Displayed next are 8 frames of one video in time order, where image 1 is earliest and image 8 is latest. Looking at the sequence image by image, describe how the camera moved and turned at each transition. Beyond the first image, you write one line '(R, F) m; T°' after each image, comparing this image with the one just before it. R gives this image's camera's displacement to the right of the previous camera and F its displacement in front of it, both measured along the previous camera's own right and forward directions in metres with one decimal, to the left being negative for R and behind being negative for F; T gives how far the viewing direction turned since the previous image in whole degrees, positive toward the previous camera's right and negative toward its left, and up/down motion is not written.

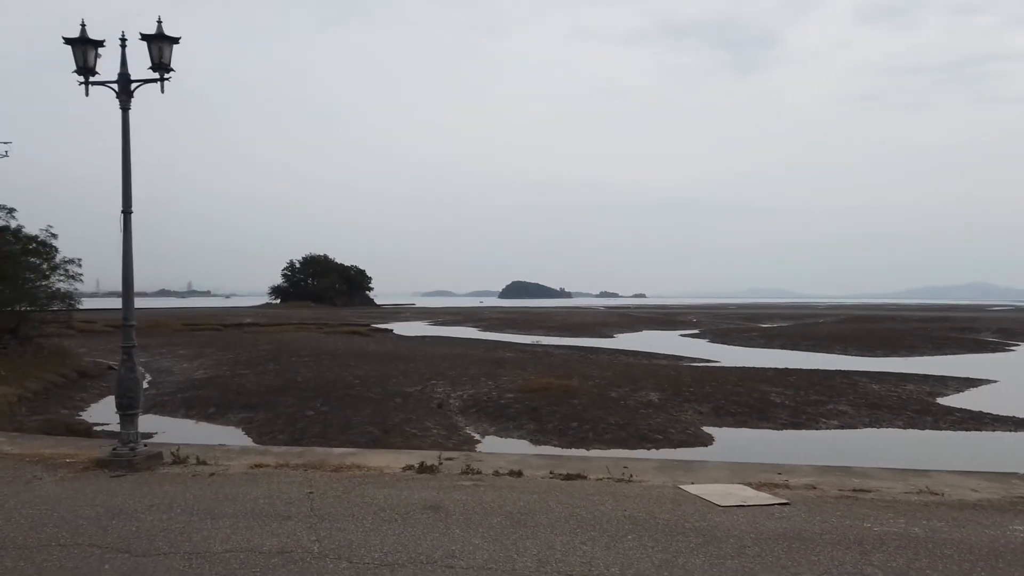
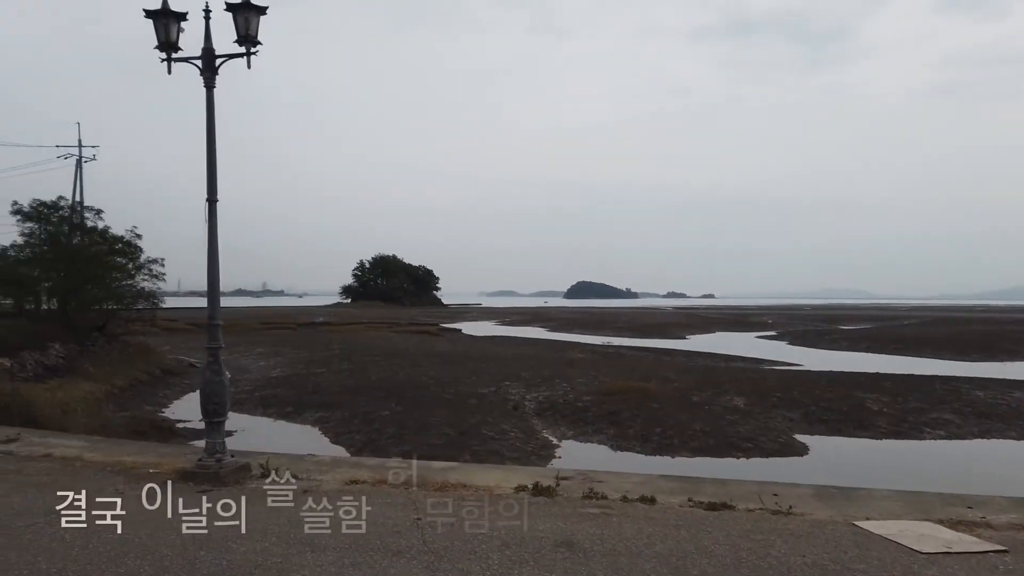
(-0.4, +0.6) m; -5°
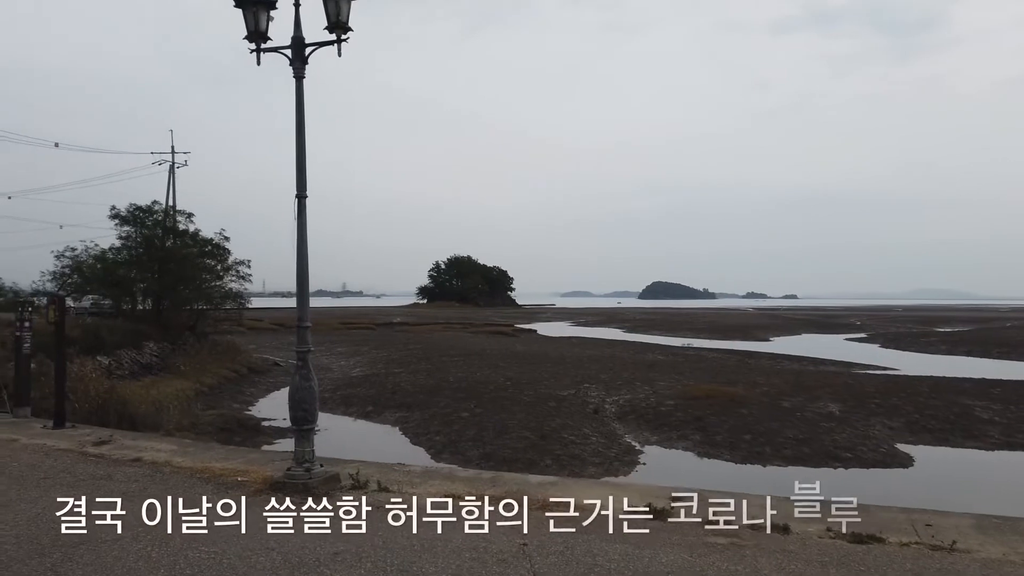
(-0.2, +0.4) m; -6°
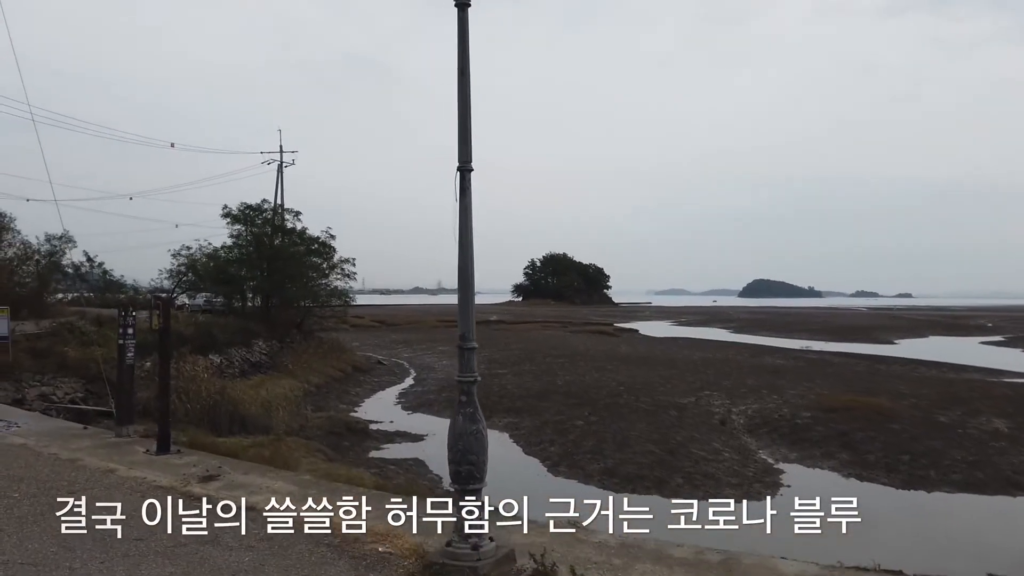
(-0.6, +1.2) m; -7°
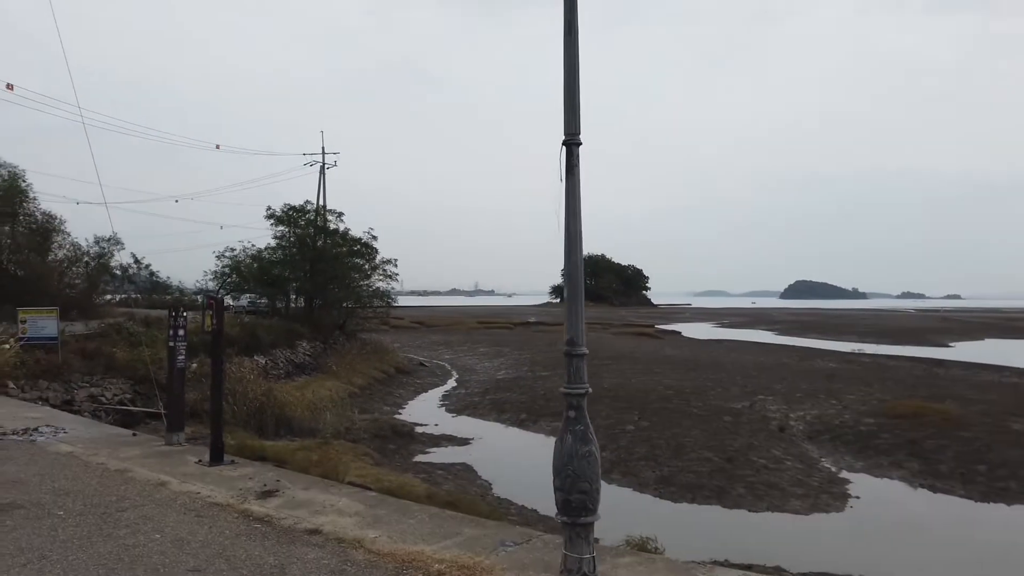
(-0.3, +0.5) m; -3°
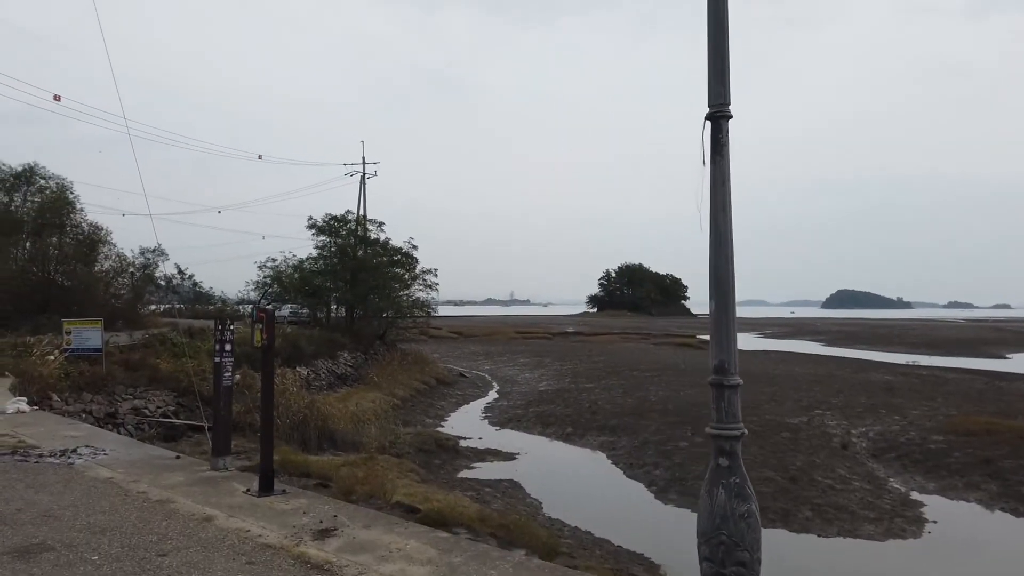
(-0.3, +0.5) m; -3°
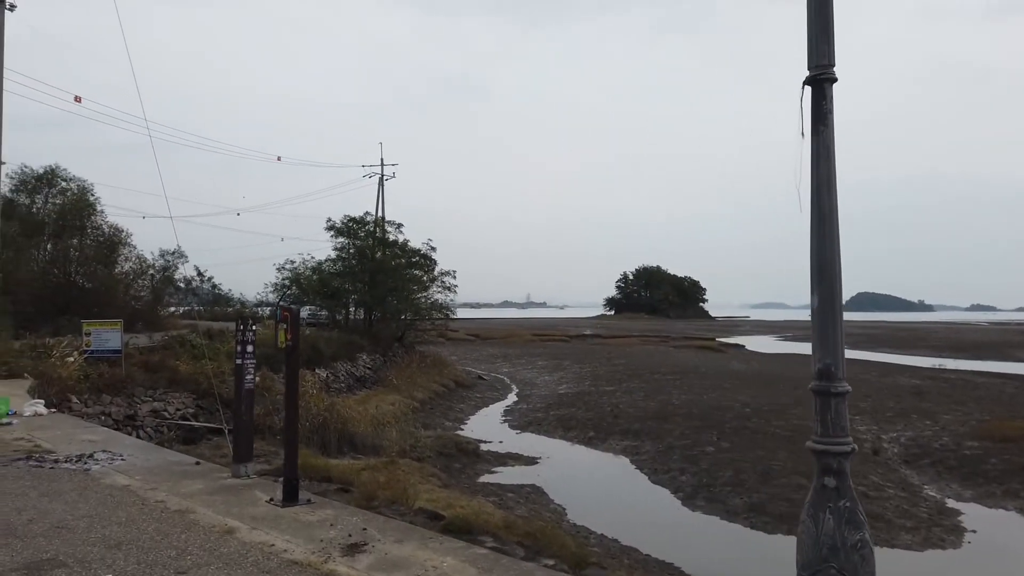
(-0.1, +0.3) m; -1°
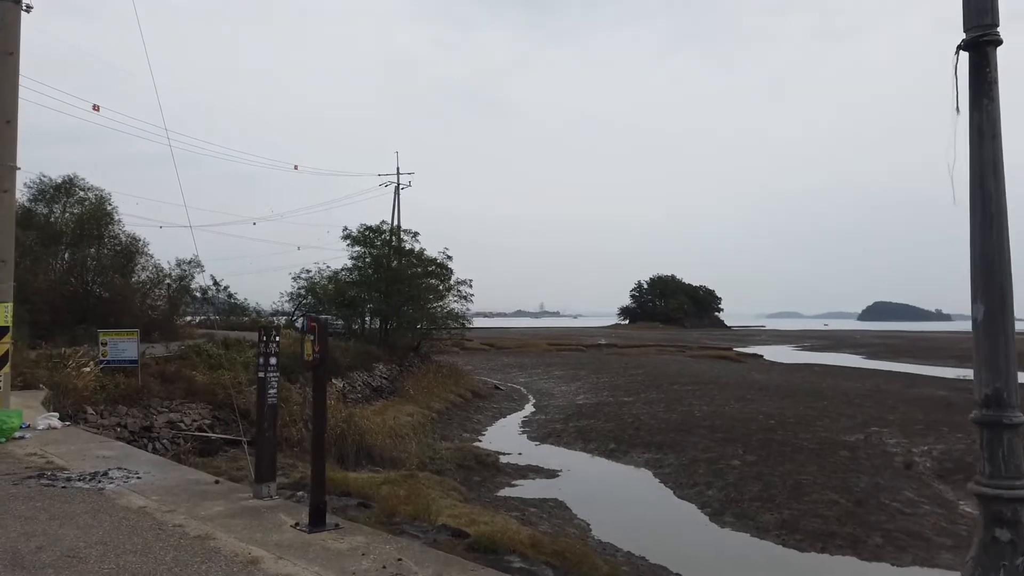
(-0.2, +0.3) m; -1°
